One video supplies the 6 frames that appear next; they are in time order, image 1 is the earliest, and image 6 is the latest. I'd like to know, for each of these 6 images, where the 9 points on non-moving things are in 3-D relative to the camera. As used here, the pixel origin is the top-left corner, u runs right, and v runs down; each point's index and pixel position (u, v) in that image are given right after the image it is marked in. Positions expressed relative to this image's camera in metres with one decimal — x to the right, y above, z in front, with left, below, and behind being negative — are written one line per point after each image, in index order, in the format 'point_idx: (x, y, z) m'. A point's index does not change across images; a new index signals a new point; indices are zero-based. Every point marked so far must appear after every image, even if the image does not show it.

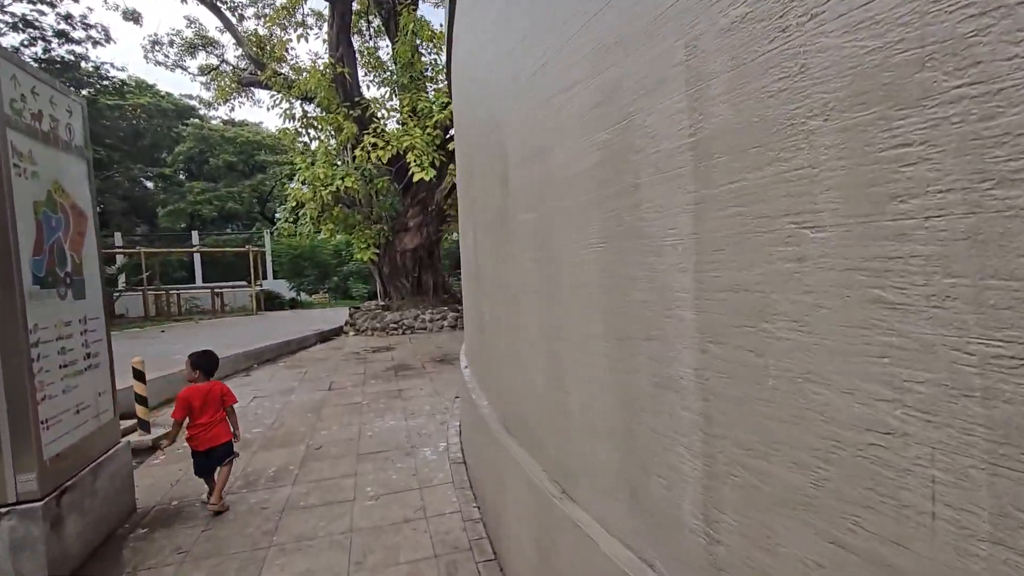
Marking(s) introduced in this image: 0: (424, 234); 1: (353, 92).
0: (-1.6, +1.0, +9.3) m
1: (-2.7, +3.4, +8.8) m
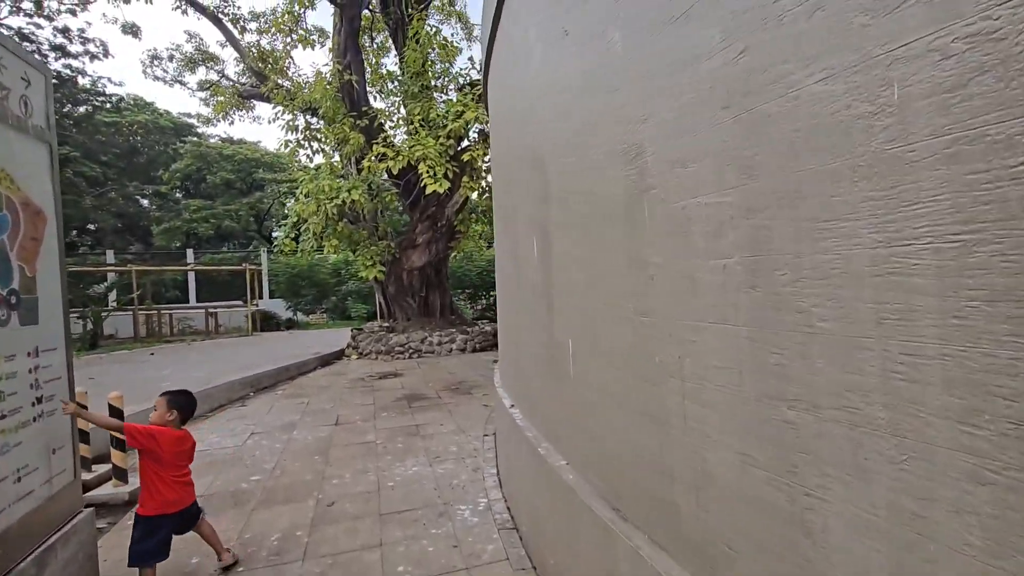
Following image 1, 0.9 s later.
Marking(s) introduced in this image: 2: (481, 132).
0: (-1.3, +0.6, +8.8) m
1: (-2.5, +3.1, +8.4) m
2: (-0.4, +2.3, +7.5) m
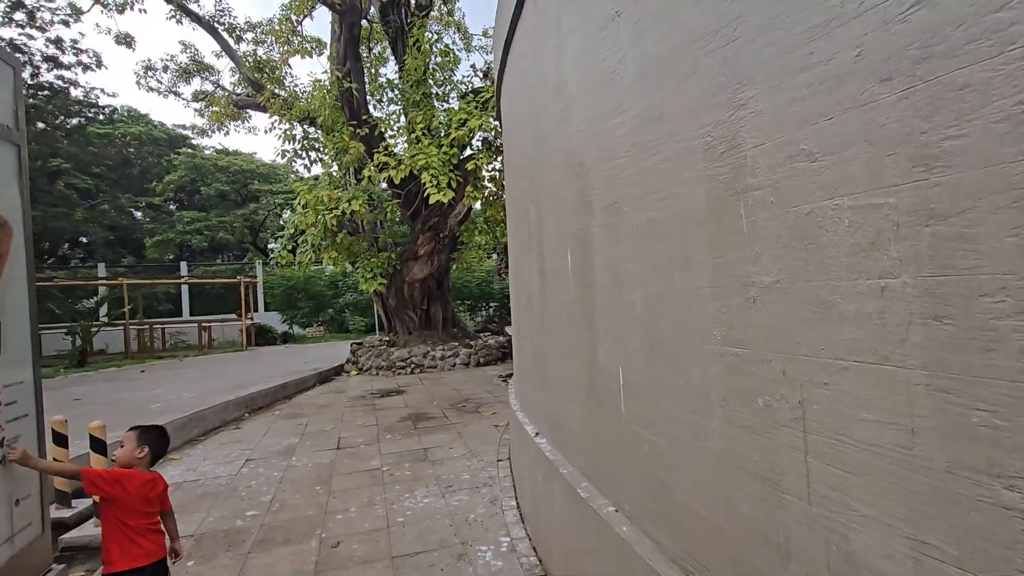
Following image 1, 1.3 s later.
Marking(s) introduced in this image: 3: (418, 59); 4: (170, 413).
0: (-1.3, +0.4, +8.5) m
1: (-2.4, +2.8, +8.2) m
2: (-0.4, +2.1, +7.3) m
3: (-1.5, +3.7, +8.2) m
4: (-3.4, -1.3, +5.1) m
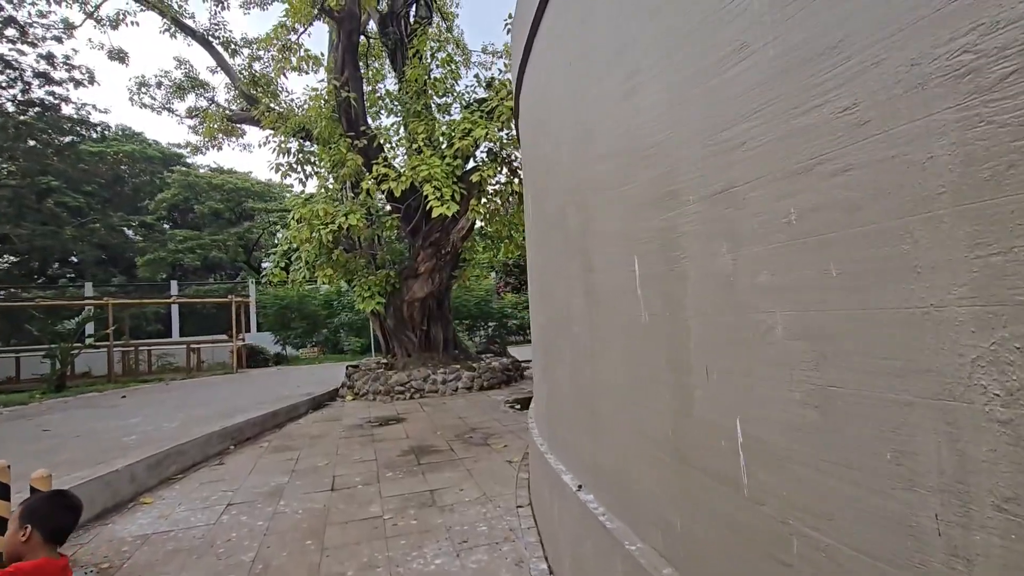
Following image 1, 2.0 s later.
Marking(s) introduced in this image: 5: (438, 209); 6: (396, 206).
0: (-1.2, +0.1, +8.1) m
1: (-2.4, +2.5, +7.8) m
2: (-0.3, +1.9, +6.9) m
3: (-1.4, +3.4, +7.9) m
4: (-3.3, -1.4, +4.6) m
5: (-0.9, +1.0, +6.4) m
6: (-1.8, +1.3, +7.8) m
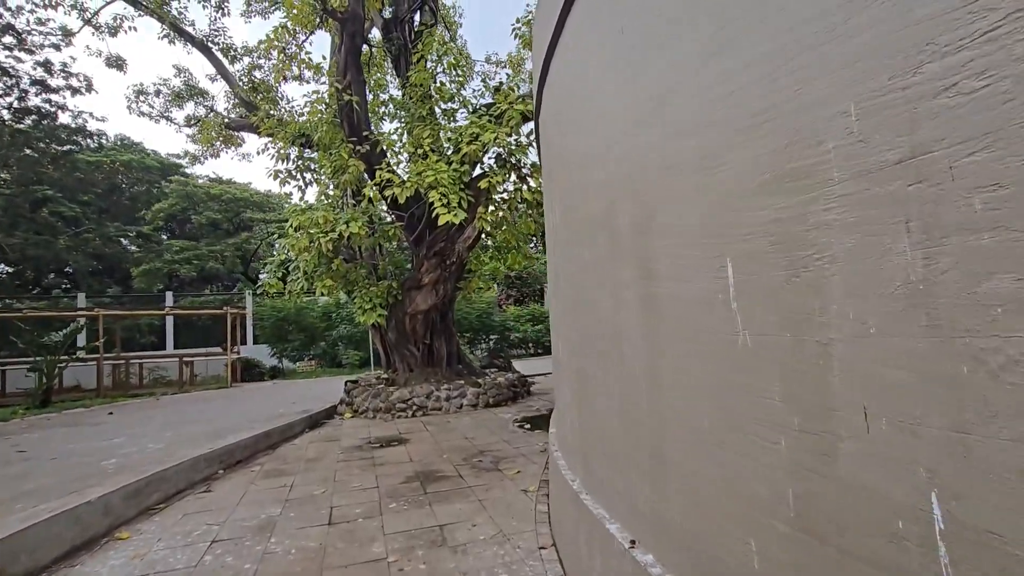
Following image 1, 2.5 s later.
0: (-1.1, -0.1, +7.8) m
1: (-2.2, +2.4, +7.5) m
2: (-0.2, +1.7, +6.6) m
3: (-1.3, +3.2, +7.6) m
4: (-3.2, -1.5, +4.2) m
5: (-0.8, +0.9, +6.1) m
6: (-1.7, +1.1, +7.5) m
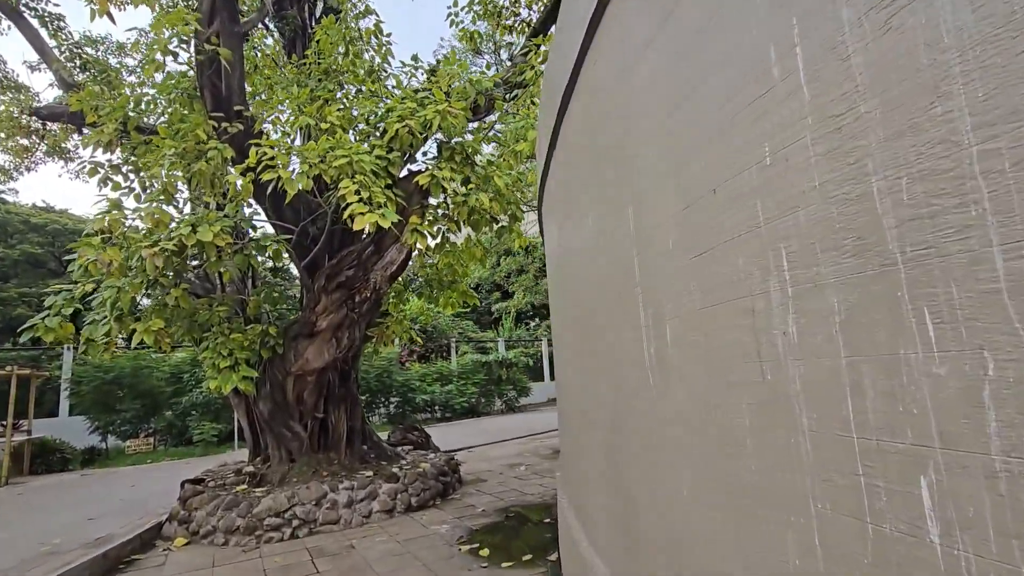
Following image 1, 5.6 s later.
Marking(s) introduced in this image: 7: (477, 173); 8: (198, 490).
0: (-1.8, -0.6, +5.4) m
1: (-2.9, +1.9, +5.2) m
2: (-0.7, +1.3, +4.7) m
3: (-2.0, +2.7, +5.6) m
4: (-3.1, -1.6, +1.3) m
5: (-1.2, +0.5, +3.9) m
6: (-2.3, +0.6, +5.2) m
7: (-0.3, +1.1, +4.7) m
8: (-3.1, -2.0, +5.0) m
